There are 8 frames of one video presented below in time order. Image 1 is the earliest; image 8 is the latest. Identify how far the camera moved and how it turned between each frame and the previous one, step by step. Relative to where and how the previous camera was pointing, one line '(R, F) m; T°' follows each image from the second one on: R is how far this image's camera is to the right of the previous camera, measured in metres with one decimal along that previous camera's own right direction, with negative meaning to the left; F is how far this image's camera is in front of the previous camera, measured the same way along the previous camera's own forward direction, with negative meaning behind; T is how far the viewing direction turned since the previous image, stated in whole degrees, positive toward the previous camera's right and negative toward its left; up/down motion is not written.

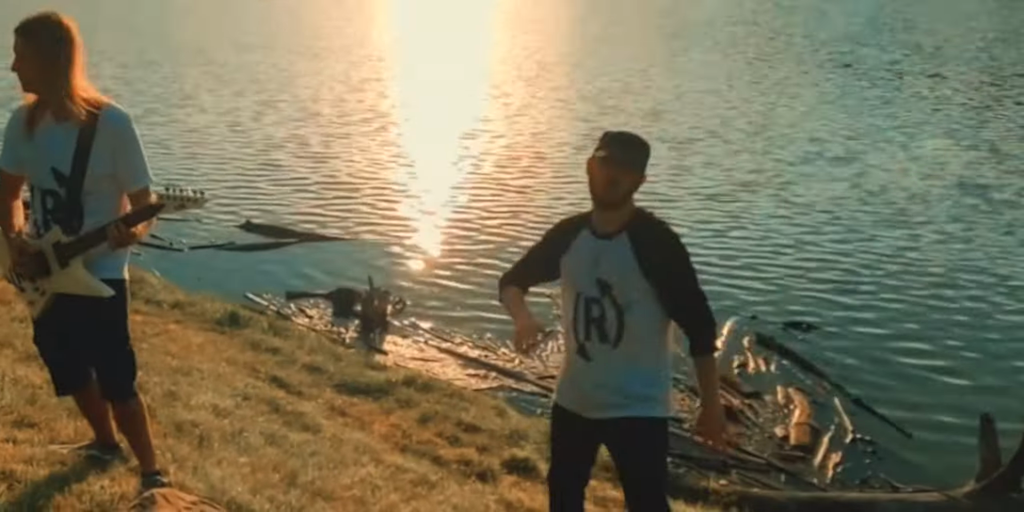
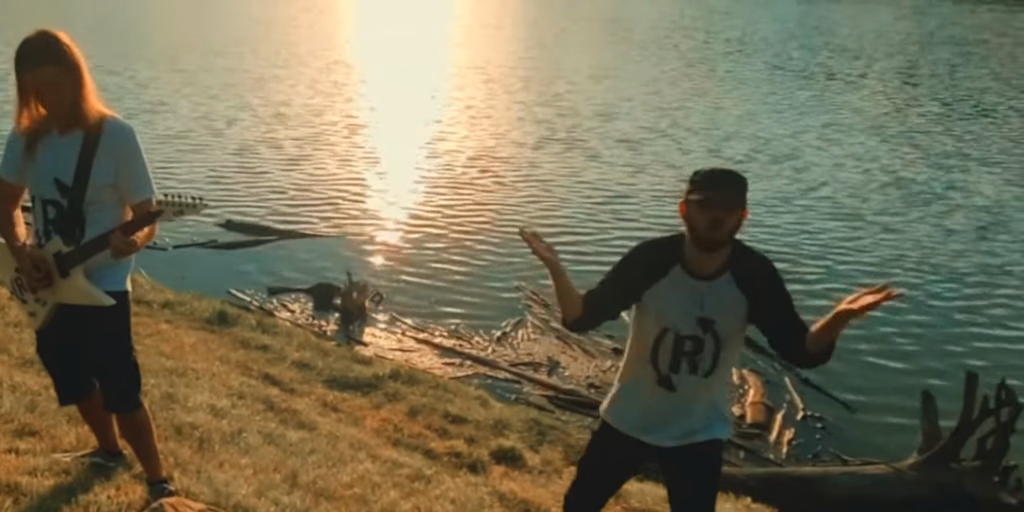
(-0.4, 0.0) m; +3°
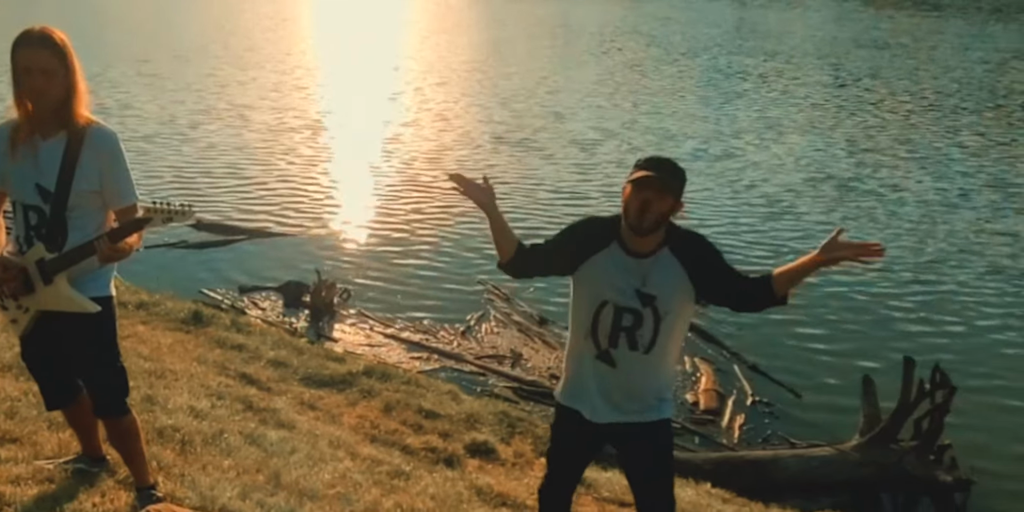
(-0.2, -0.1) m; +4°
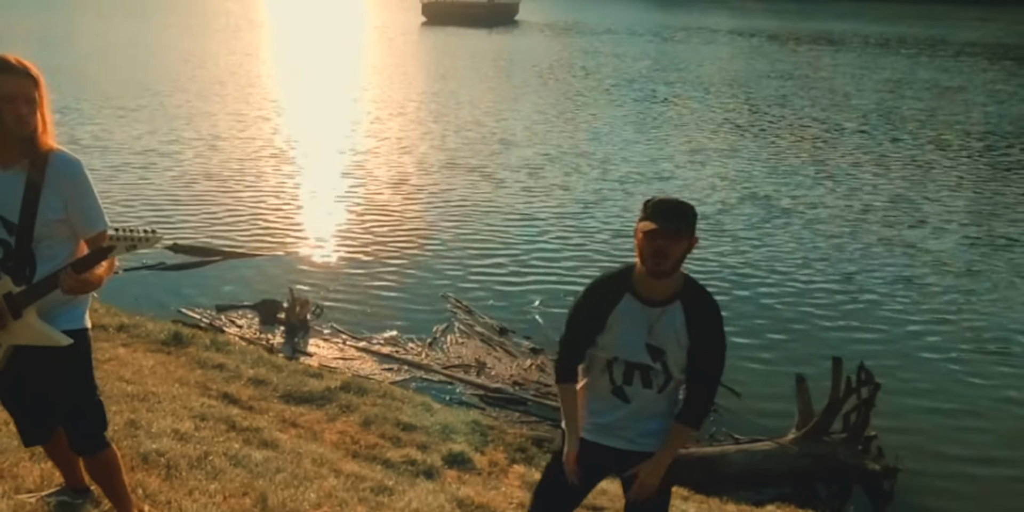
(-0.3, 0.0) m; +3°
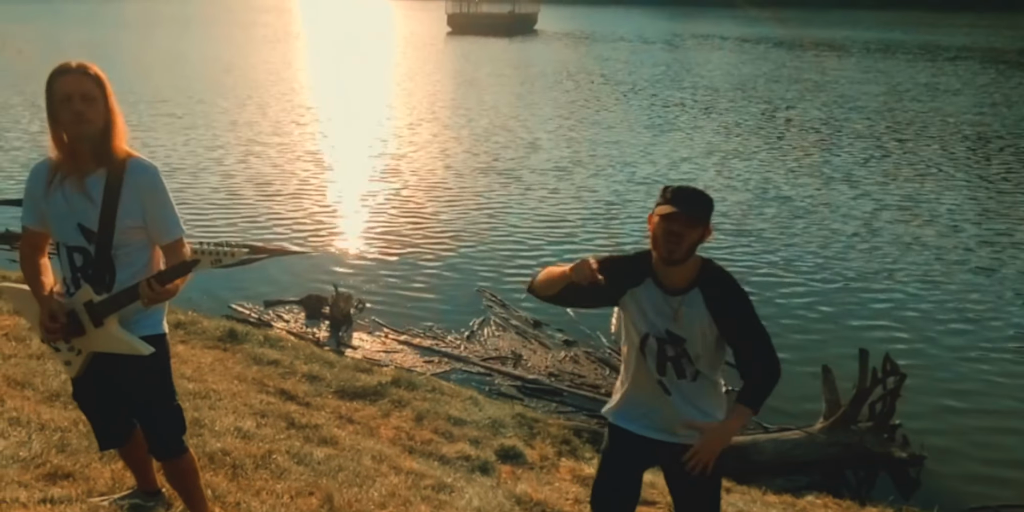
(-0.4, +0.3) m; -3°
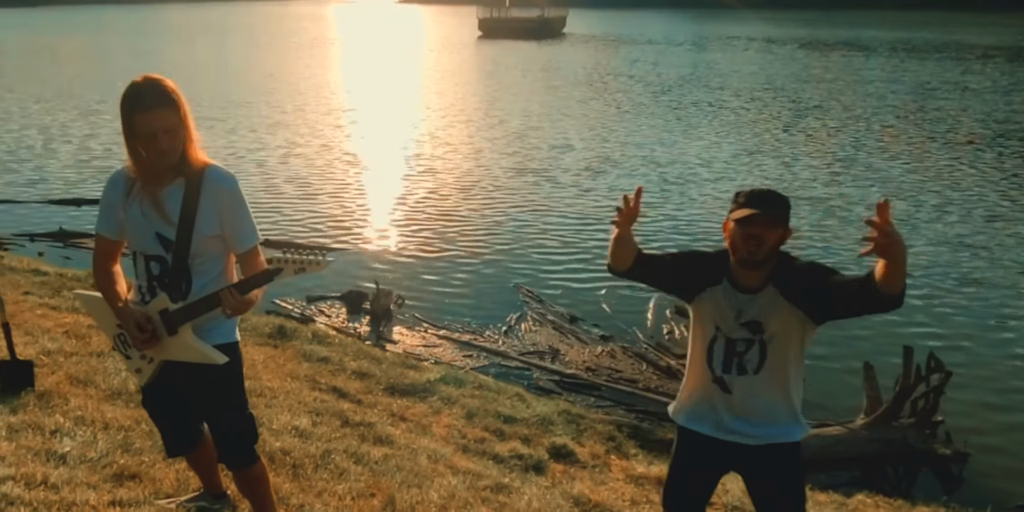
(-0.3, +0.3) m; -3°
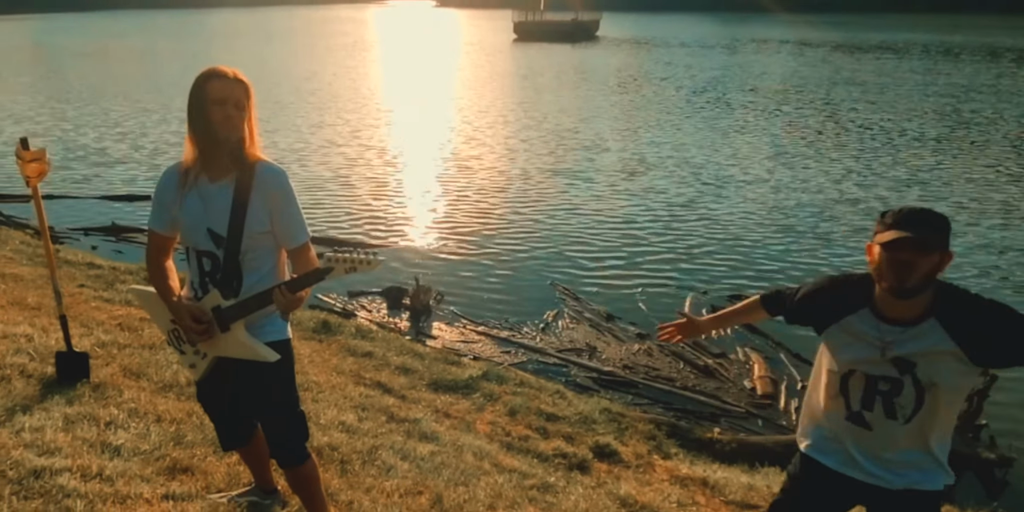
(-0.2, +0.2) m; -3°
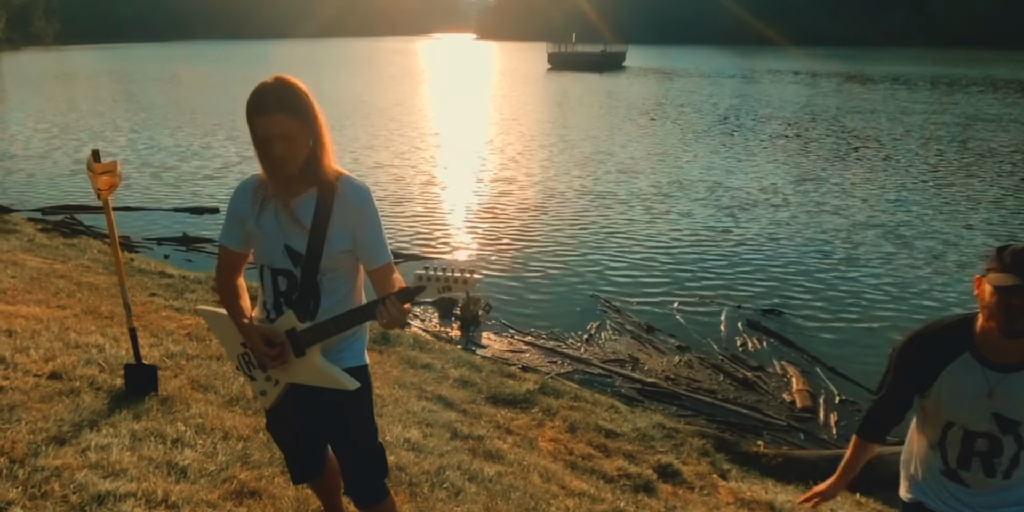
(-0.4, +0.4) m; -4°
